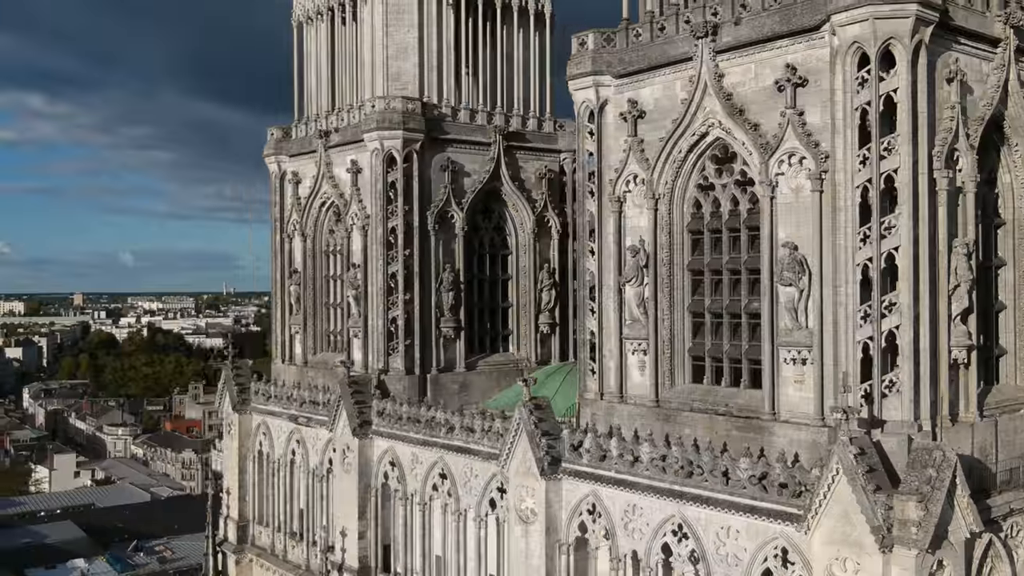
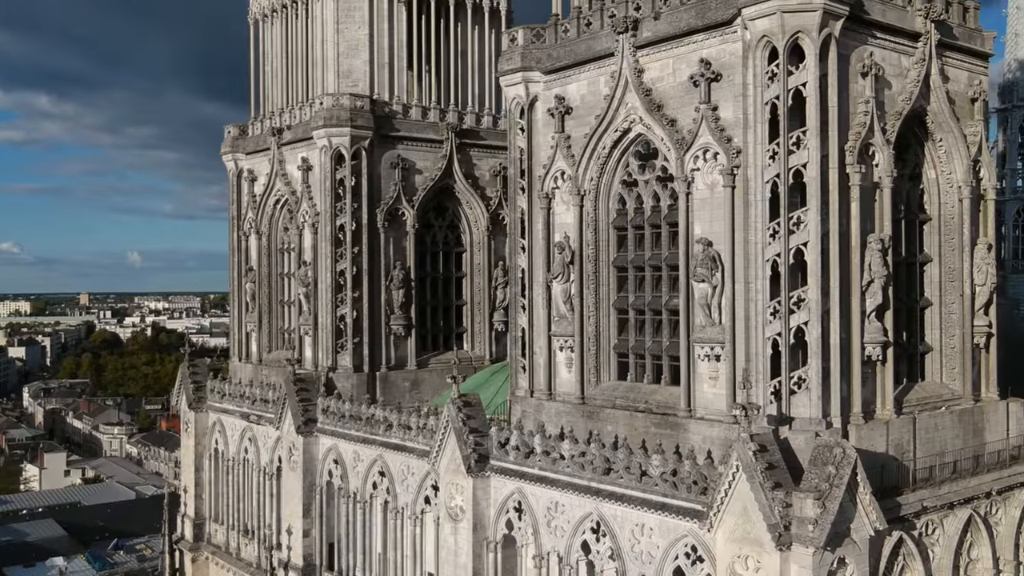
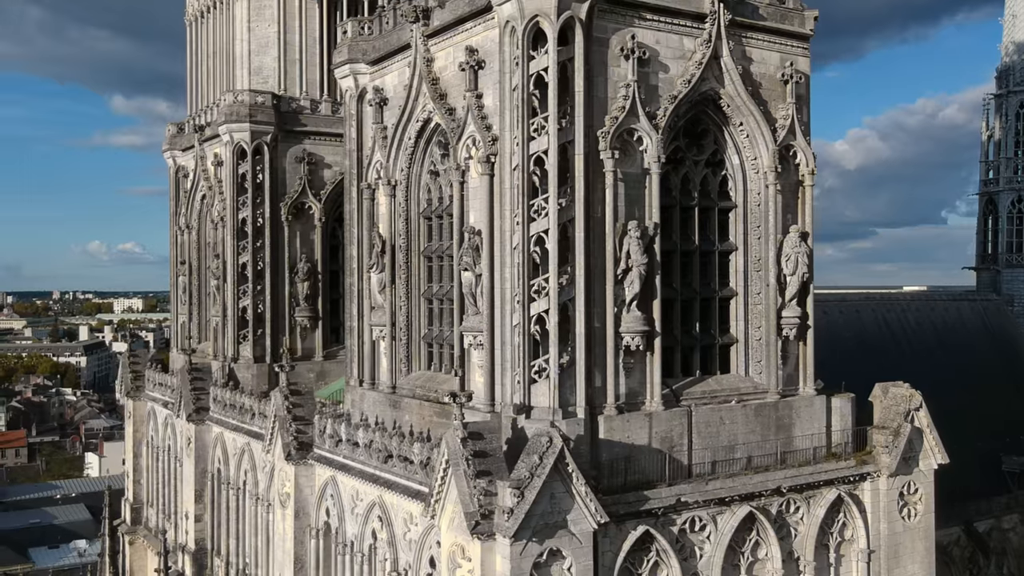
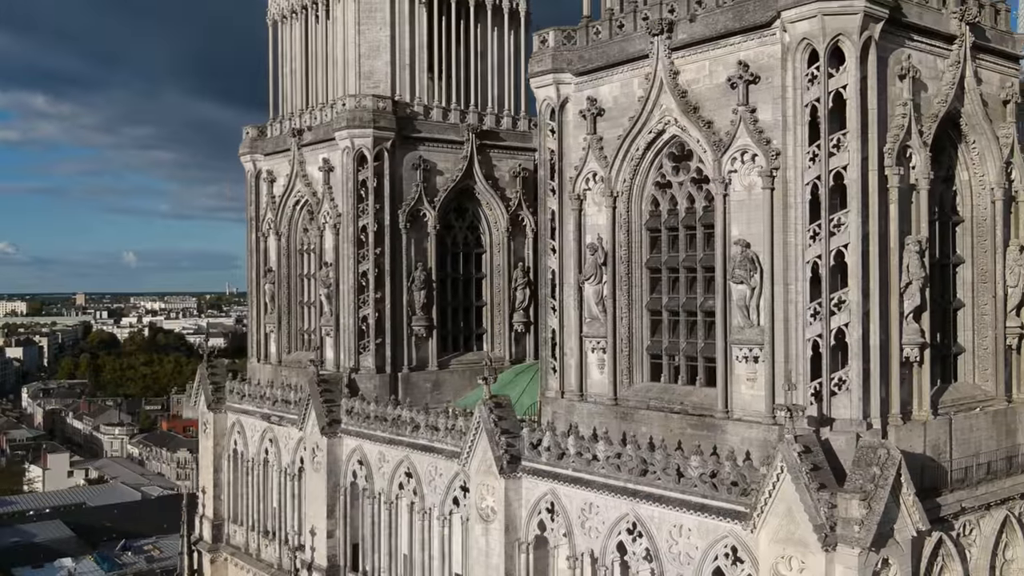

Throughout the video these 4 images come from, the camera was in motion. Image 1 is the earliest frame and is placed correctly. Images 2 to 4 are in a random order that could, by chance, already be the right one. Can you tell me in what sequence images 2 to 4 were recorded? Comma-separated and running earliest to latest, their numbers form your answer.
4, 2, 3
